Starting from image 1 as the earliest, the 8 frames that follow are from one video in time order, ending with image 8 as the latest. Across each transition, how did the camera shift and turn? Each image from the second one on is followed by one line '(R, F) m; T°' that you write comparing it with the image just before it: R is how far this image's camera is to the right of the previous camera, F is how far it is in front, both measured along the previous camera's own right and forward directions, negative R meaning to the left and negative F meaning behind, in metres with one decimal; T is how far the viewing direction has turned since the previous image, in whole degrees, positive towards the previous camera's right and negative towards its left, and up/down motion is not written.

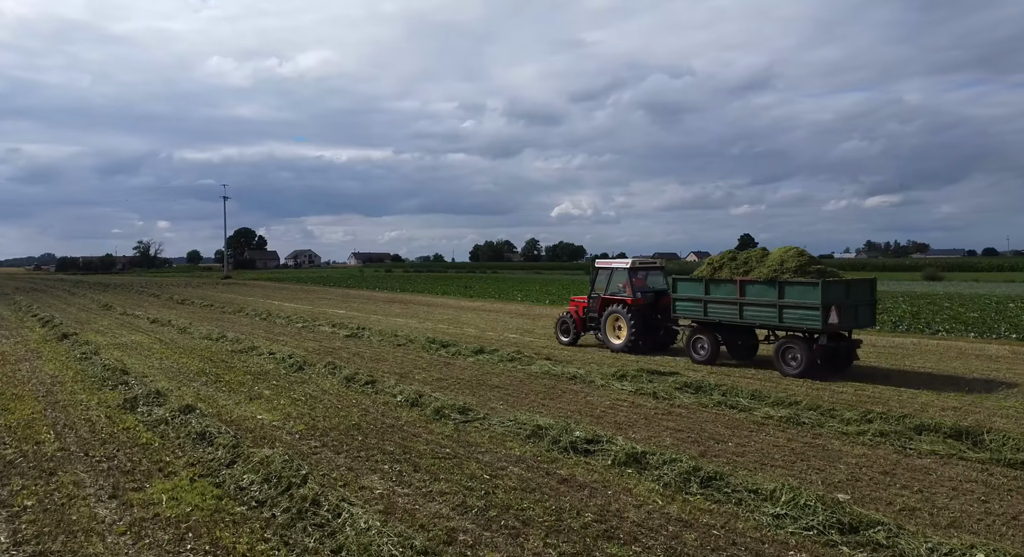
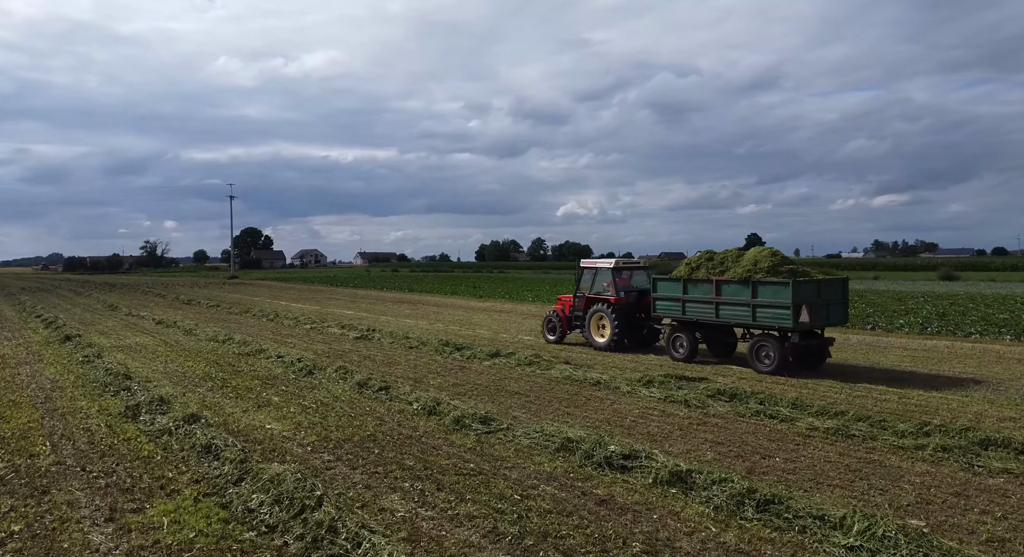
(-0.2, +0.5) m; 0°
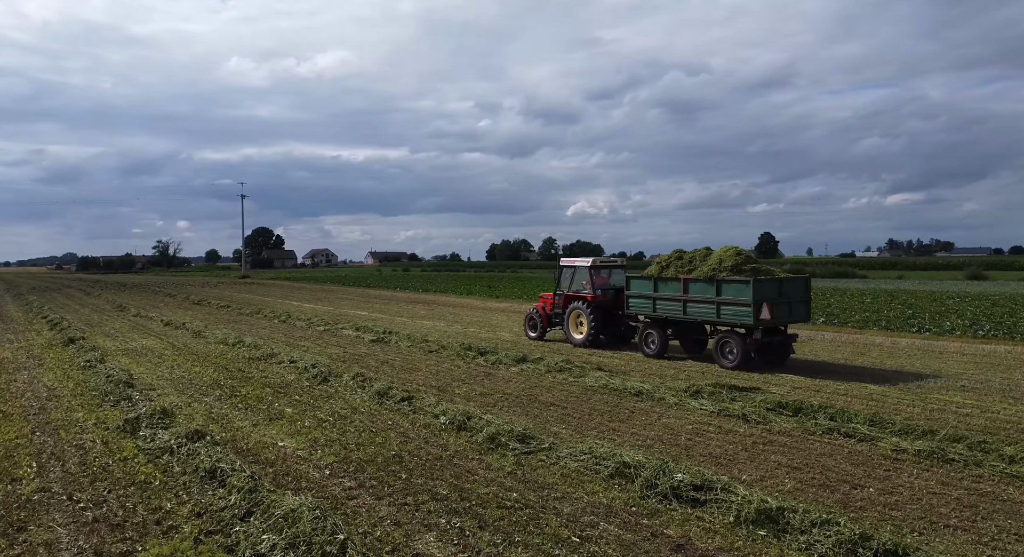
(-0.3, +0.9) m; -1°
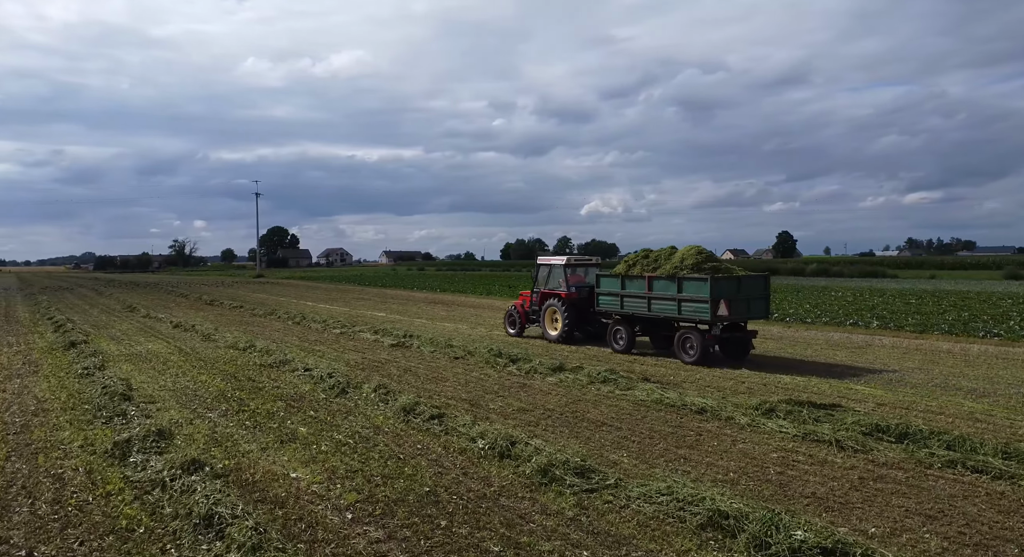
(-0.4, +1.2) m; -1°
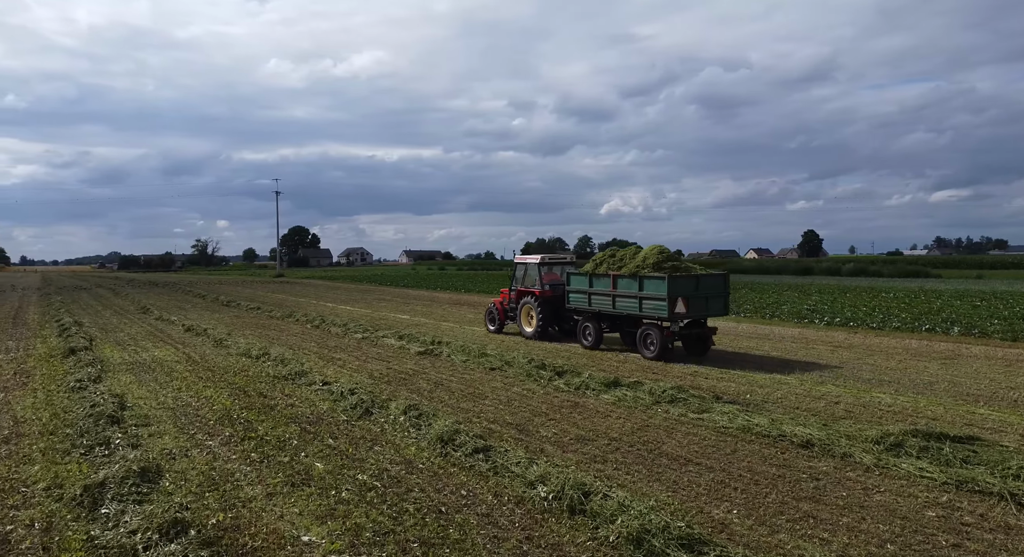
(-0.4, +1.5) m; -2°
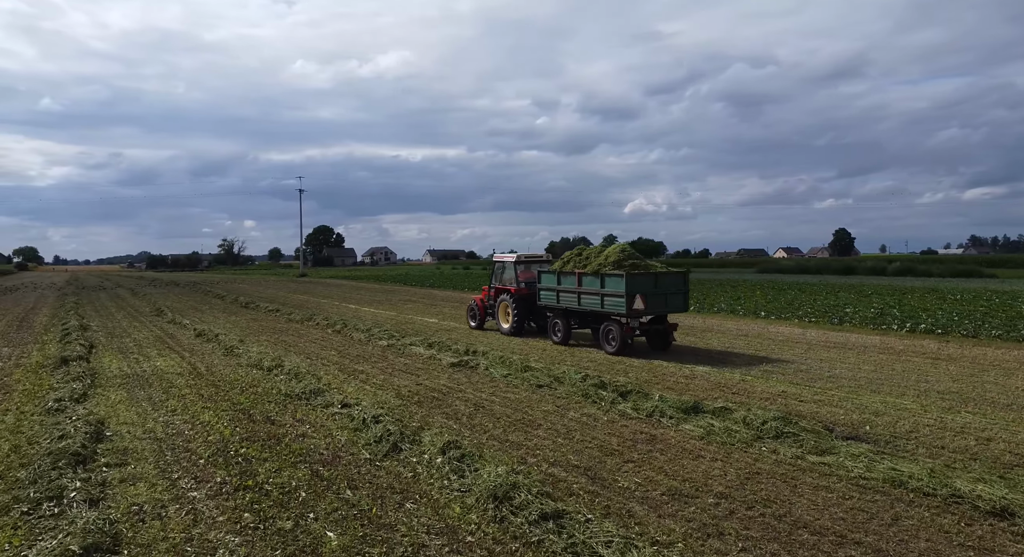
(-0.4, +1.7) m; -2°
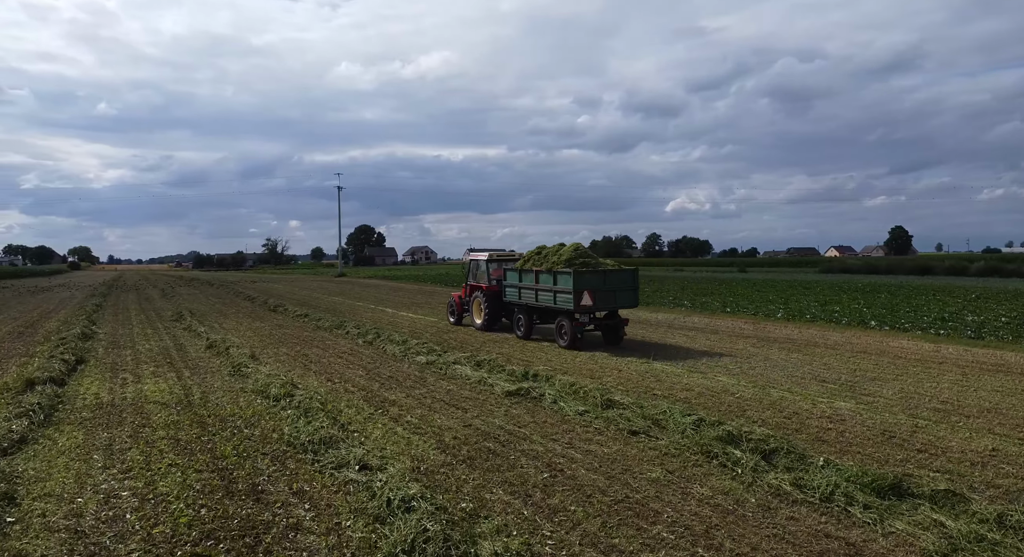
(-0.5, +2.8) m; -3°
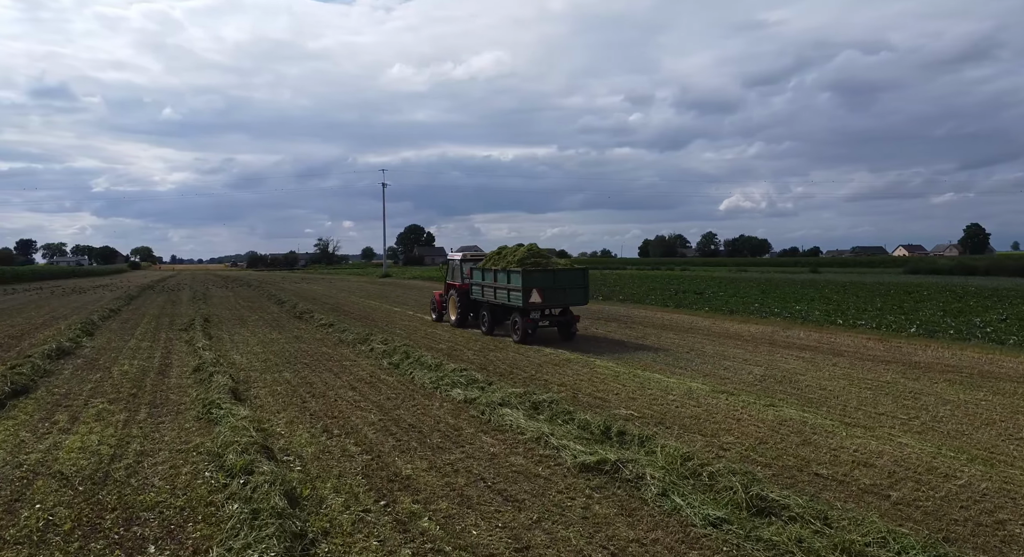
(-0.3, +3.4) m; -4°
